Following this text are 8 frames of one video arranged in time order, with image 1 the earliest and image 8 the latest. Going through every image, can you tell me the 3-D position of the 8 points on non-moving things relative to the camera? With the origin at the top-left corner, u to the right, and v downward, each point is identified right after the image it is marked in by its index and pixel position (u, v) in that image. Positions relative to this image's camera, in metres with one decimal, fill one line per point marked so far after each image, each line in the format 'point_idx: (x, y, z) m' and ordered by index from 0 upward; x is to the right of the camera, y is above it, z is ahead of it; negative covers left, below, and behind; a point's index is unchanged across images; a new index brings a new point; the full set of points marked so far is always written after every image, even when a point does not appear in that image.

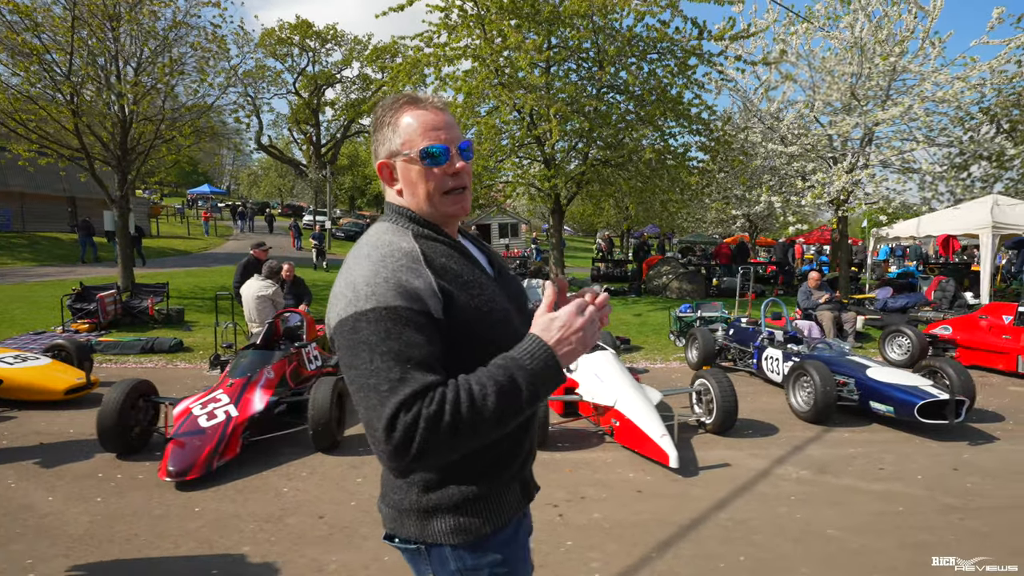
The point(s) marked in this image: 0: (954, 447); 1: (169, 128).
0: (+4.7, -1.7, +5.6) m
1: (-10.4, +4.9, +16.5) m
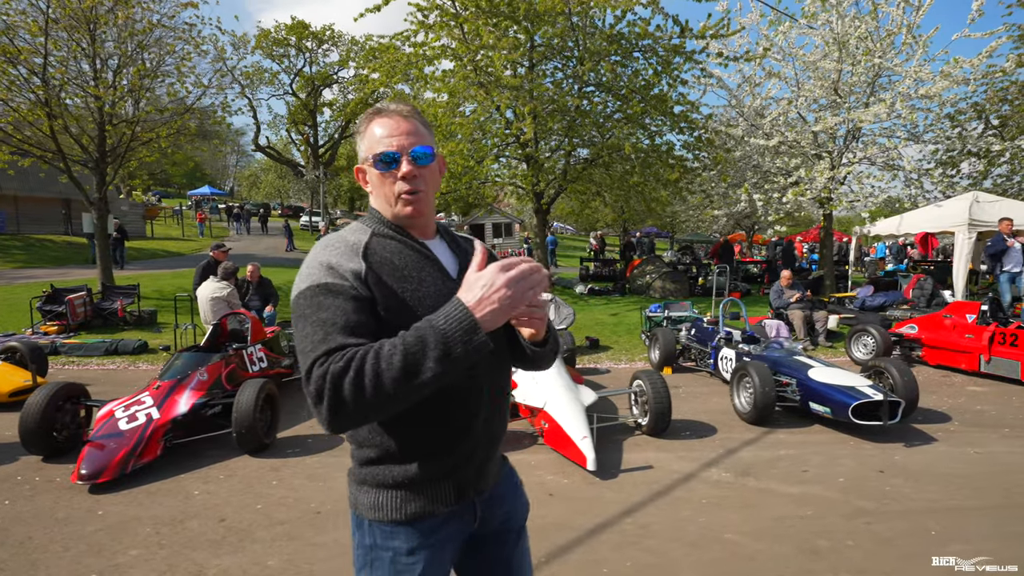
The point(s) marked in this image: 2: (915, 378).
0: (+3.9, -1.7, +5.6) m
1: (-11.1, +4.9, +16.5) m
2: (+4.8, -1.1, +6.4) m
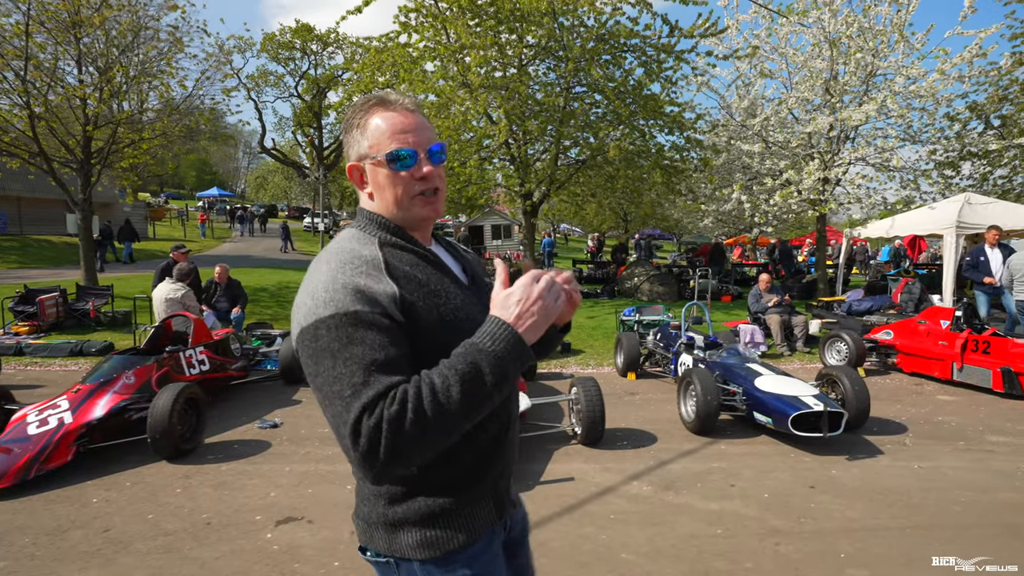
0: (+3.1, -1.7, +5.3) m
1: (-11.6, +4.9, +16.6) m
2: (+4.0, -1.2, +6.1) m
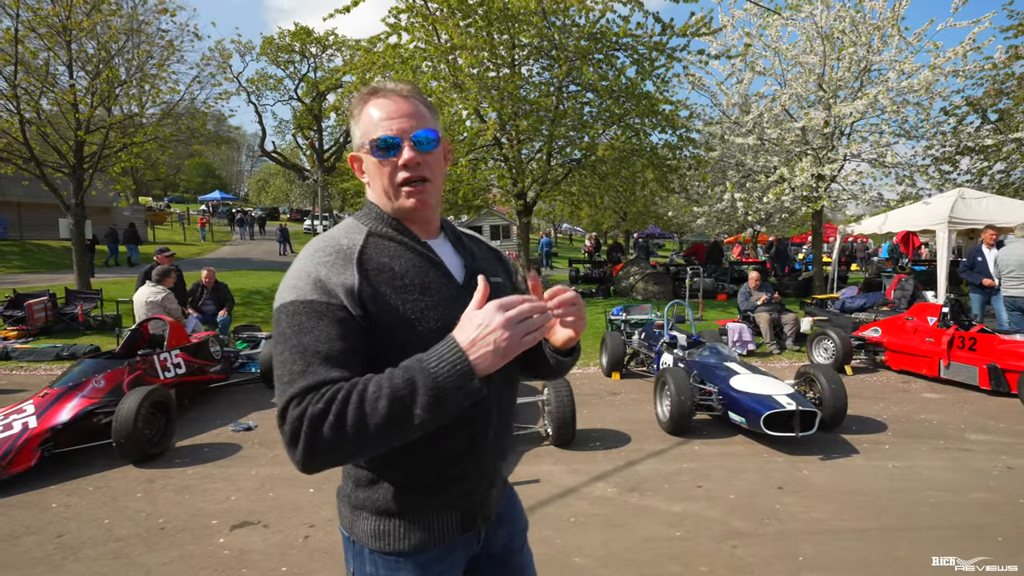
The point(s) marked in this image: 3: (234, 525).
0: (+2.8, -1.7, +5.2) m
1: (-11.9, +4.7, +16.7) m
2: (+3.7, -1.1, +6.0) m
3: (-2.2, -1.9, +4.2) m
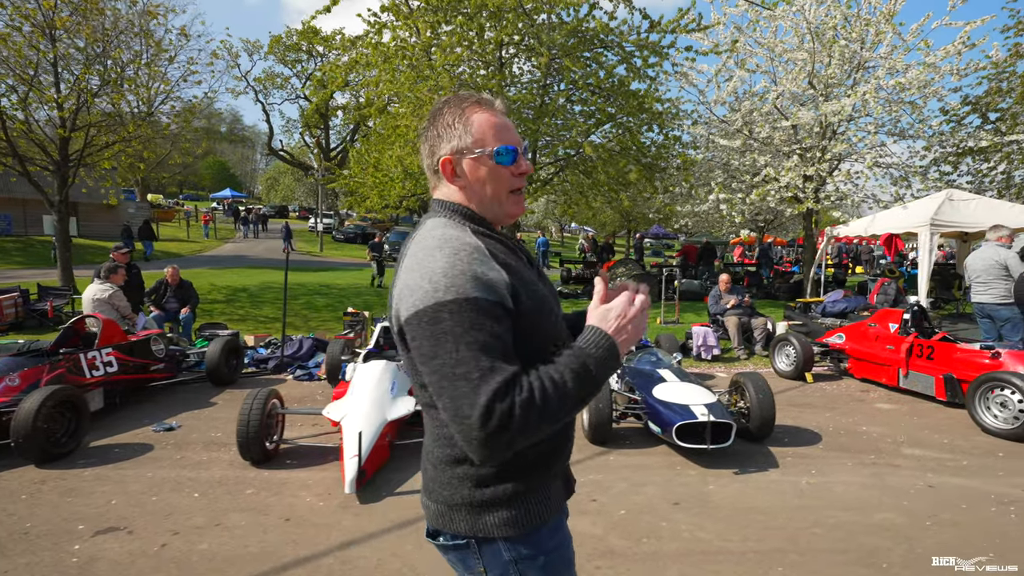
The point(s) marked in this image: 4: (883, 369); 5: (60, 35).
0: (+1.8, -1.8, +5.0) m
1: (-12.5, +4.9, +16.8) m
2: (+2.8, -1.2, +5.7) m
3: (-3.2, -1.9, +4.1) m
4: (+5.6, -1.2, +8.1) m
5: (-13.3, +7.5, +15.8) m
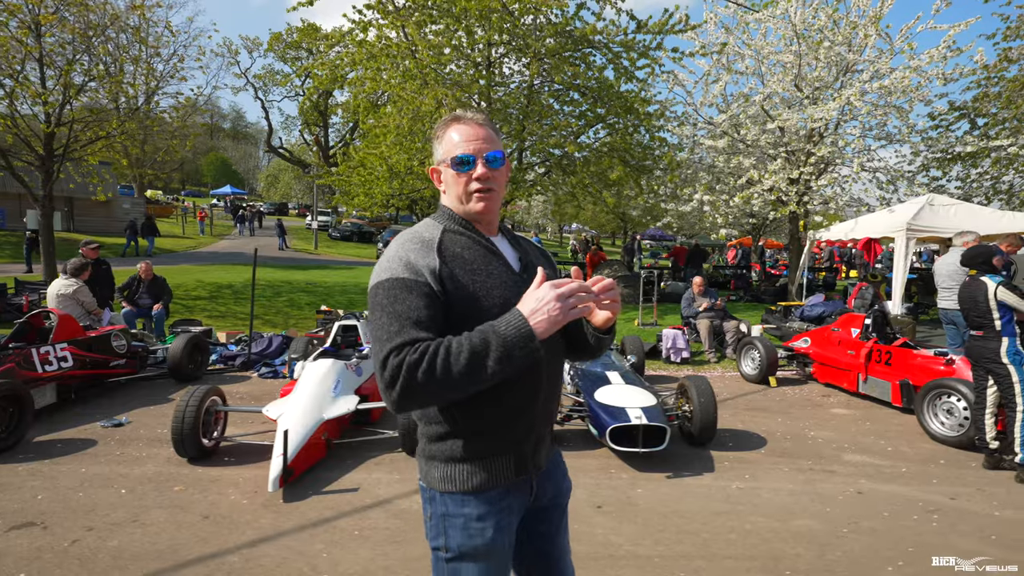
0: (+1.2, -1.8, +4.9) m
1: (-13.0, +5.0, +16.8) m
2: (+2.2, -1.2, +5.7) m
3: (-3.8, -1.8, +4.1) m
4: (+5.0, -1.3, +8.1) m
5: (-13.8, +7.6, +15.8) m
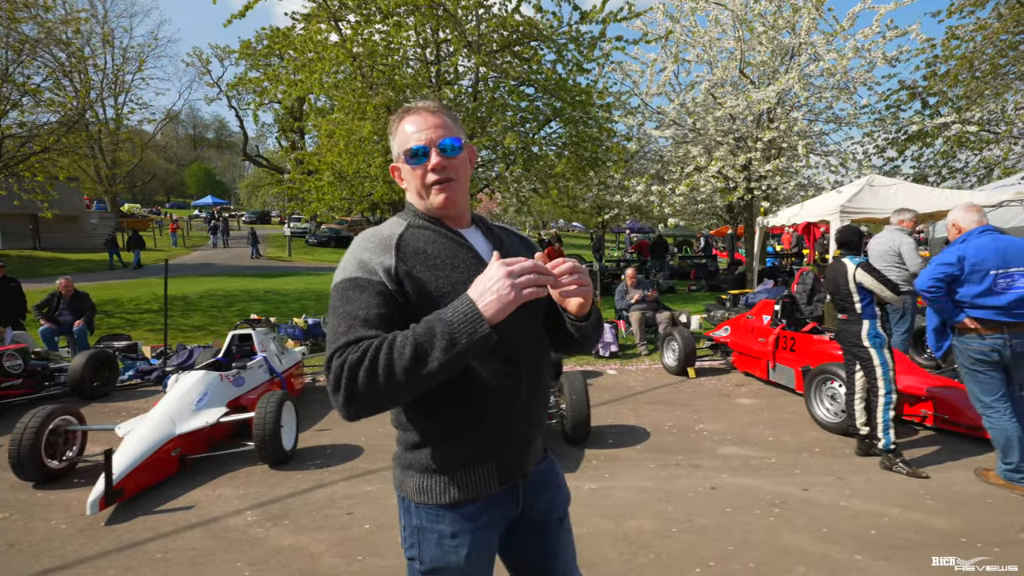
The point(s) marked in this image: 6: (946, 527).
0: (-0.2, -1.7, +4.7) m
1: (-14.7, +4.5, +16.5) m
2: (+0.8, -1.1, +5.5) m
3: (-5.2, -2.0, +3.9) m
4: (+3.6, -1.1, +7.9) m
5: (-15.6, +7.0, +15.5) m
6: (+3.1, -1.7, +3.8) m
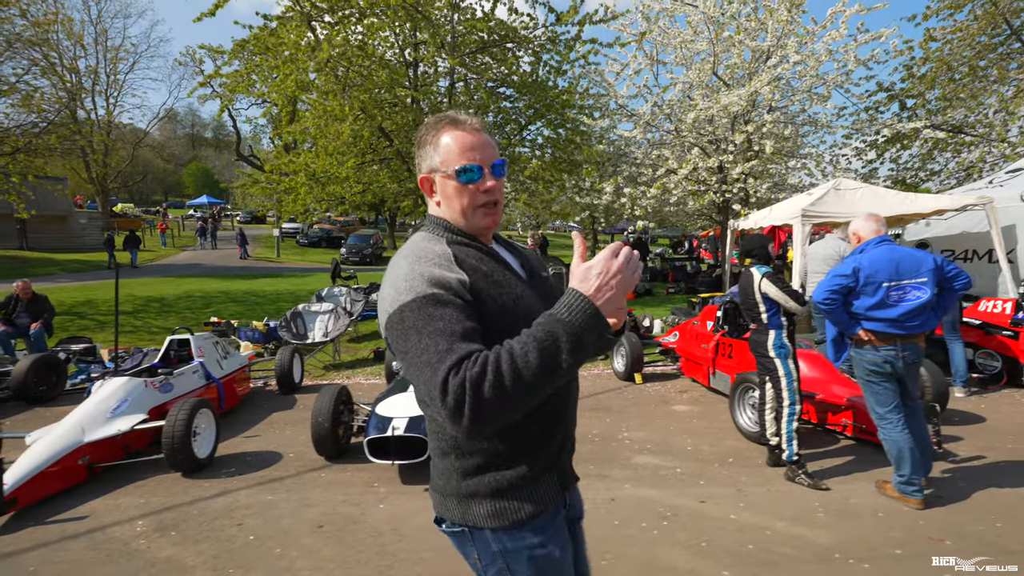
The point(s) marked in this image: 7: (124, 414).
0: (-1.1, -1.8, +4.7) m
1: (-15.6, +4.4, +16.5) m
2: (-0.1, -1.2, +5.5) m
3: (-6.0, -2.1, +3.8) m
4: (+2.7, -1.2, +7.9) m
5: (-16.5, +7.0, +15.5) m
6: (+2.2, -1.8, +3.7) m
7: (-4.1, -1.3, +5.7) m
